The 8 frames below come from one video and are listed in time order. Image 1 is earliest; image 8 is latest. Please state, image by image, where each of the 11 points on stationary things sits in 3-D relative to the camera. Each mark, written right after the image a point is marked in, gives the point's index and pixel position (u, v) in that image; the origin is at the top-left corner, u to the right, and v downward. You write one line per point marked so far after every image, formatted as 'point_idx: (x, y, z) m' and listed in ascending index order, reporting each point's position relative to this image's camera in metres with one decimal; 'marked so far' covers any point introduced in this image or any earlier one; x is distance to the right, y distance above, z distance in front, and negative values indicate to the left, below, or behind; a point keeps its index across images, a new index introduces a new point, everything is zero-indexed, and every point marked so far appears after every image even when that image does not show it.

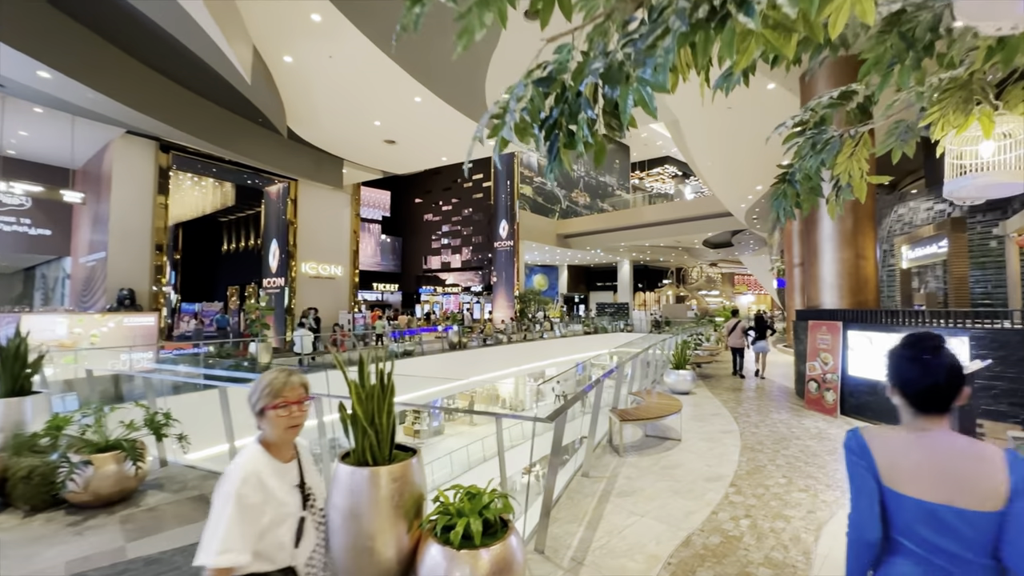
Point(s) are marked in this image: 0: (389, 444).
0: (-0.5, -0.7, +1.9) m
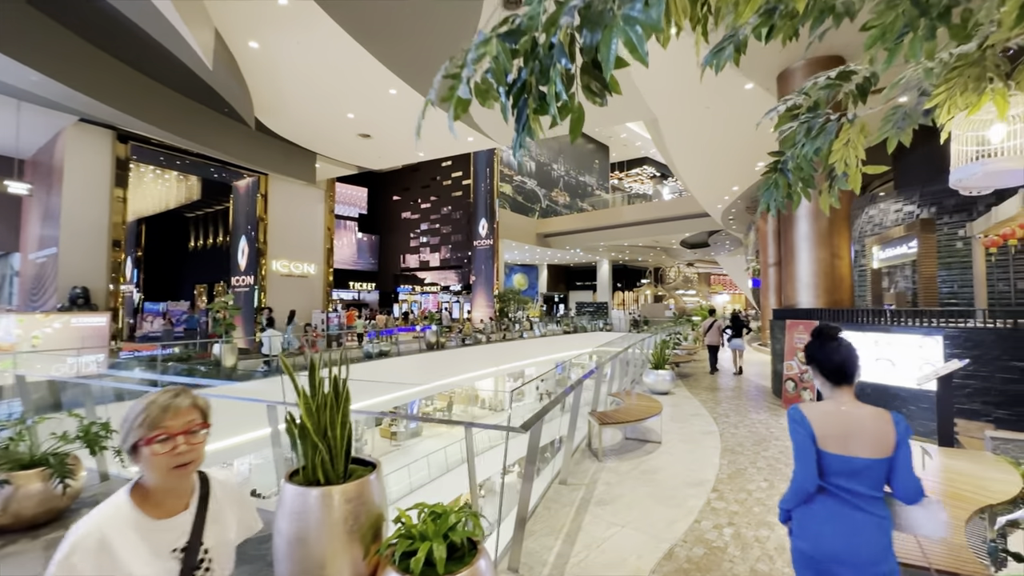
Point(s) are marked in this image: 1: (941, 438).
0: (-0.7, -0.7, +1.7) m
1: (+3.2, -1.1, +3.2) m
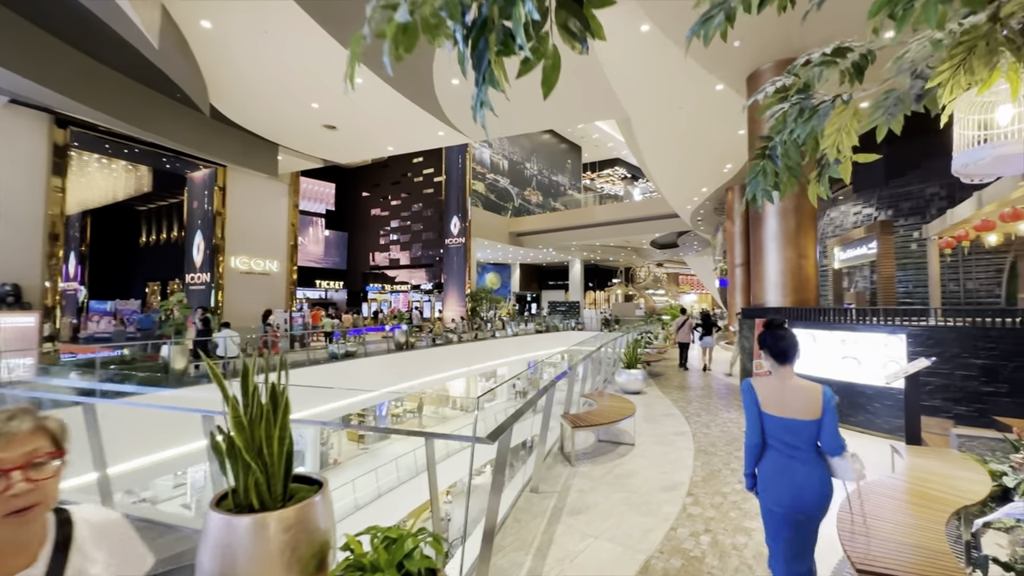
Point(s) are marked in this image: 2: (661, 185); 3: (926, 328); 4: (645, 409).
0: (-0.8, -0.7, +1.5) m
1: (+2.9, -1.1, +3.2) m
2: (+4.7, +3.2, +13.4) m
3: (+4.0, -0.4, +4.1) m
4: (+1.7, -1.6, +5.5) m
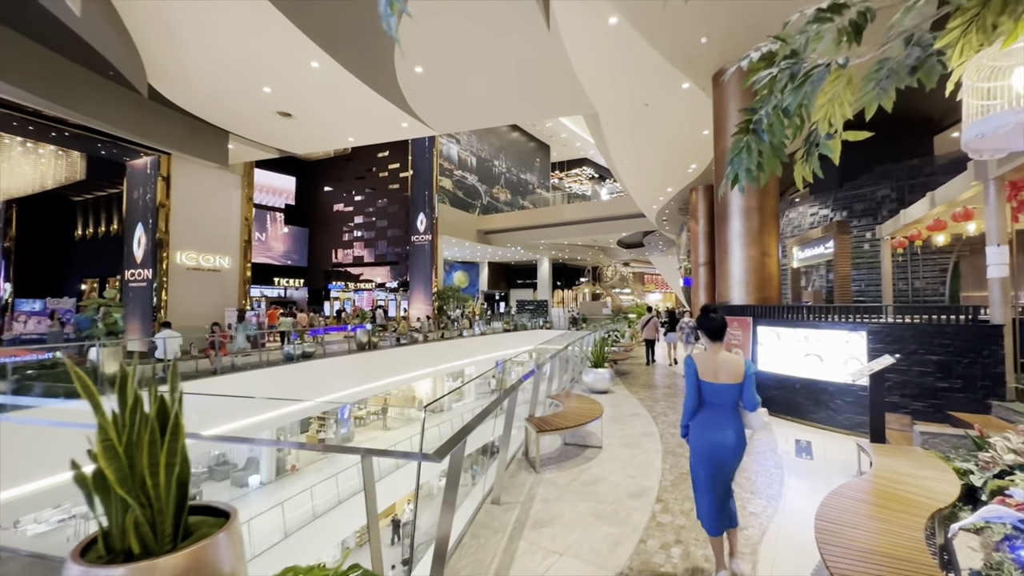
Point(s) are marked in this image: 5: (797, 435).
0: (-0.9, -0.6, +1.2) m
1: (+2.7, -1.1, +3.2) m
2: (+3.7, +3.3, +13.5) m
3: (+3.6, -0.4, +4.1) m
4: (+1.3, -1.5, +5.4) m
5: (+2.8, -1.5, +4.2) m
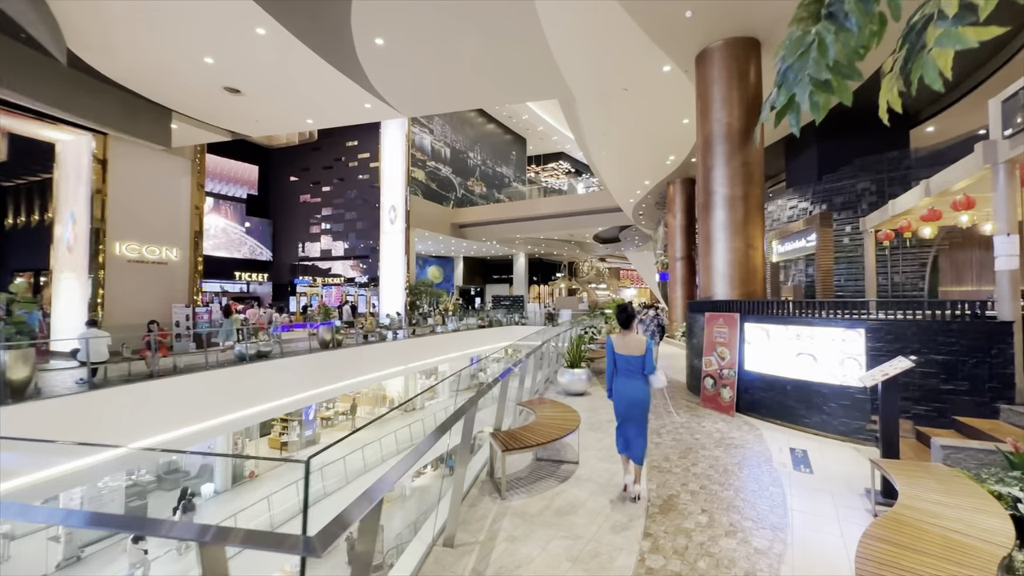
0: (-1.1, -0.6, +0.6) m
1: (+2.4, -1.0, +2.8) m
2: (+2.9, +3.4, +13.1) m
3: (+3.3, -0.3, +3.8) m
4: (+0.9, -1.5, +4.9) m
5: (+2.5, -1.4, +3.8) m
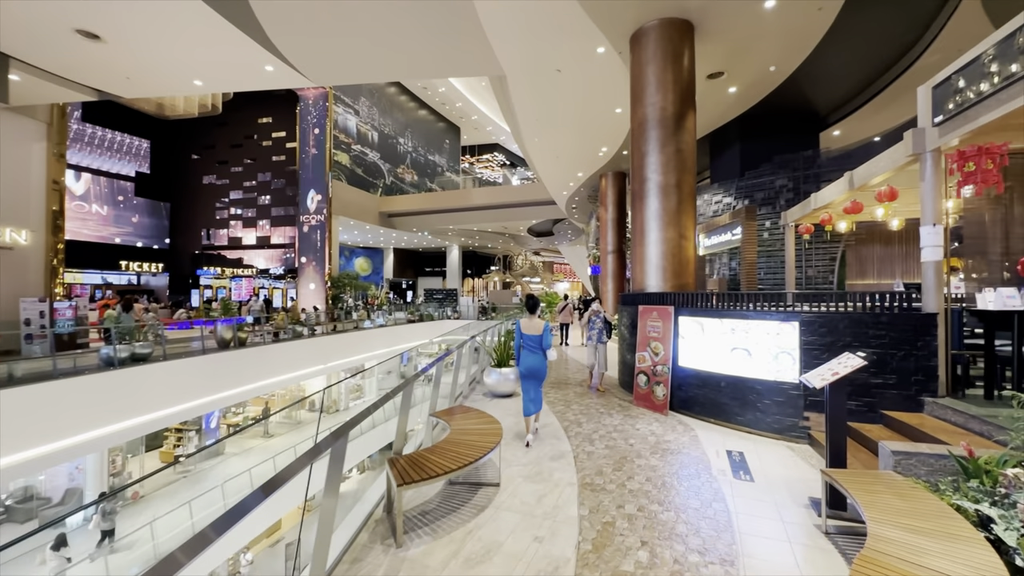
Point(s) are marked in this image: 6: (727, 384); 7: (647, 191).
0: (-1.2, -0.6, -0.1) m
1: (+1.9, -1.0, +2.5) m
2: (+0.8, +3.7, +12.7) m
3: (+2.6, -0.2, +3.7) m
4: (0.0, -1.4, +4.4) m
5: (+1.8, -1.3, +3.6) m
6: (+2.1, -0.9, +4.1) m
7: (+1.9, +1.3, +6.0) m
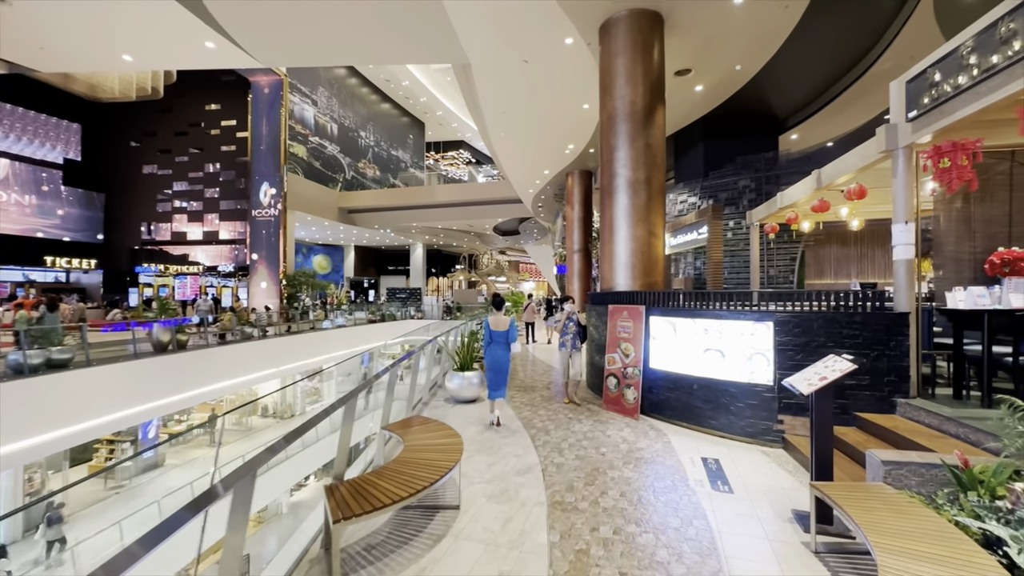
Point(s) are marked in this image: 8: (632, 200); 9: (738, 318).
0: (-1.2, -0.6, -0.6) m
1: (+1.7, -1.0, +2.3) m
2: (-0.2, +3.7, +12.4) m
3: (+2.3, -0.2, +3.5) m
4: (-0.3, -1.3, +4.1) m
5: (+1.5, -1.3, +3.4) m
6: (+1.7, -0.9, +4.0) m
7: (+1.4, +1.4, +5.8) m
8: (+1.6, +1.2, +5.7) m
9: (+2.0, -0.3, +3.7) m
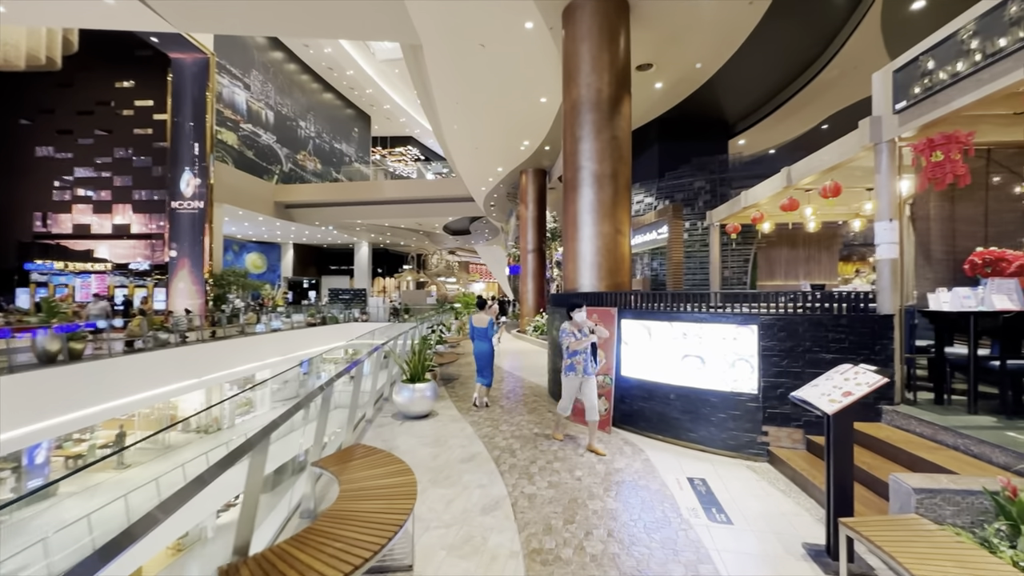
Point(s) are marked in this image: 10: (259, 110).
0: (-1.0, -0.5, -1.2) m
1: (+1.5, -1.0, +2.0) m
2: (-1.5, +3.7, +11.8) m
3: (+2.0, -0.2, +3.3) m
4: (-0.6, -1.3, +3.5) m
5: (+1.3, -1.3, +3.1) m
6: (+1.4, -0.9, +3.6) m
7: (+0.9, +1.3, +5.4) m
8: (+1.1, +1.1, +5.4) m
9: (+1.7, -0.3, +3.4) m
10: (-11.5, +8.1, +19.5) m
